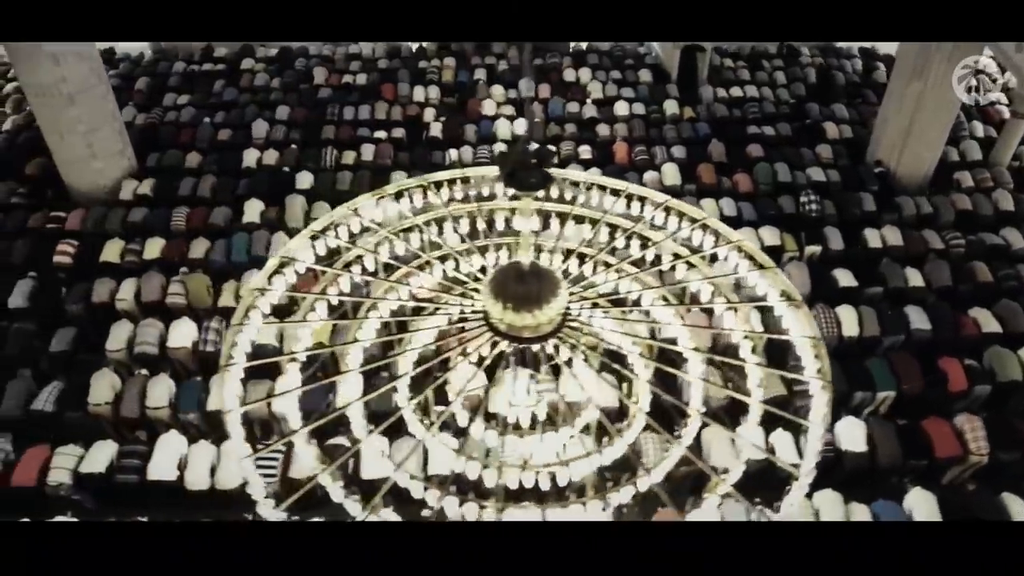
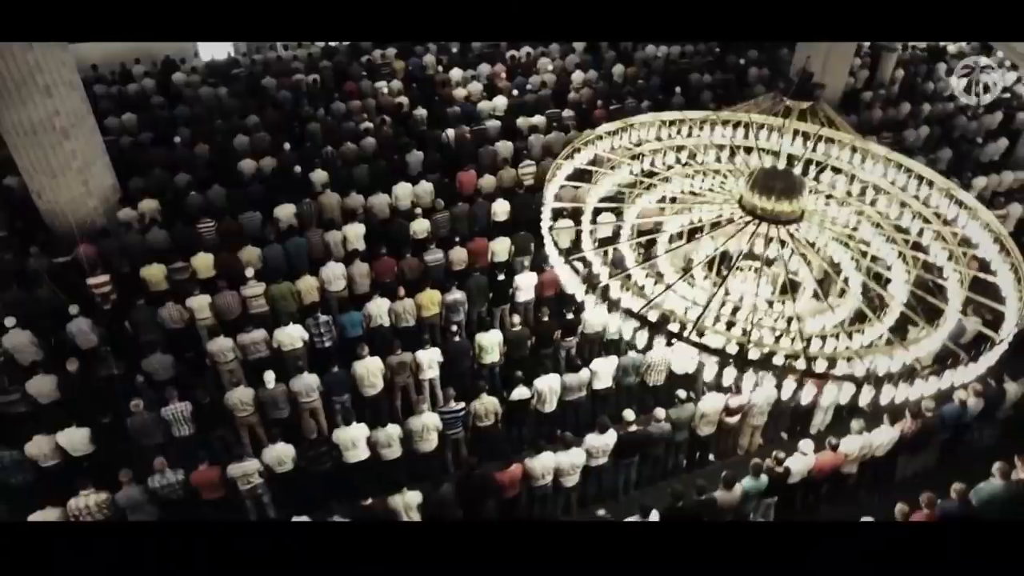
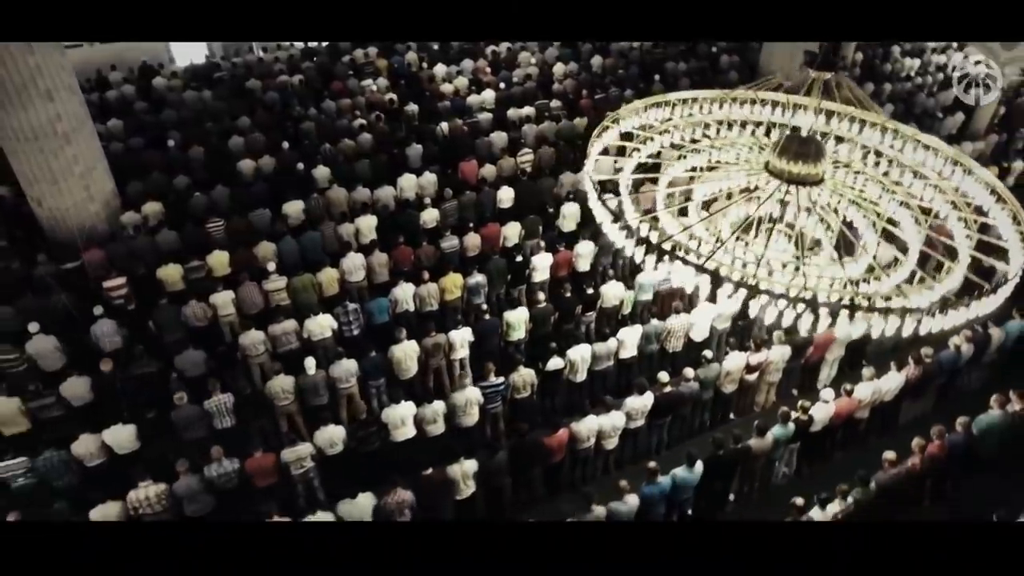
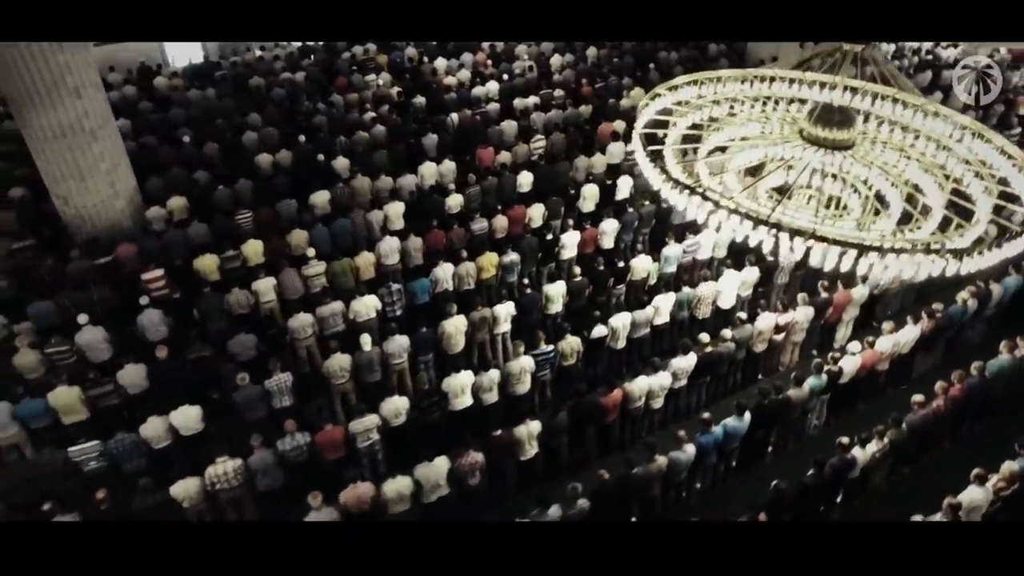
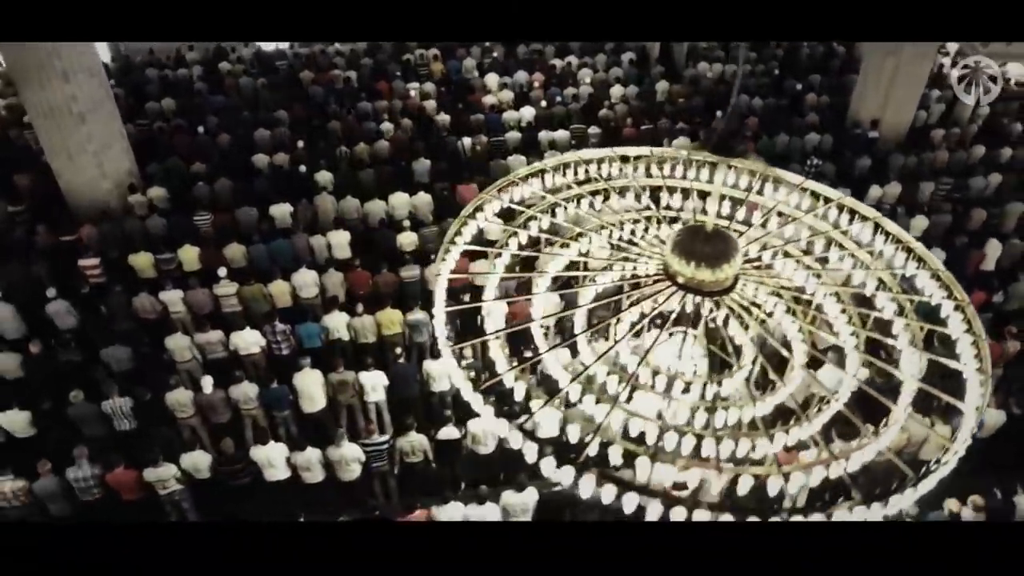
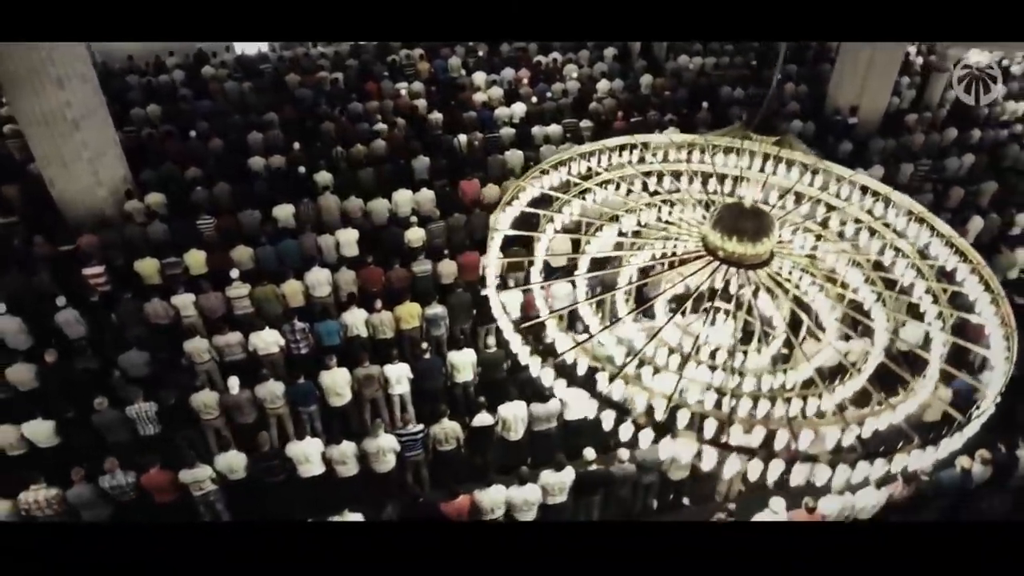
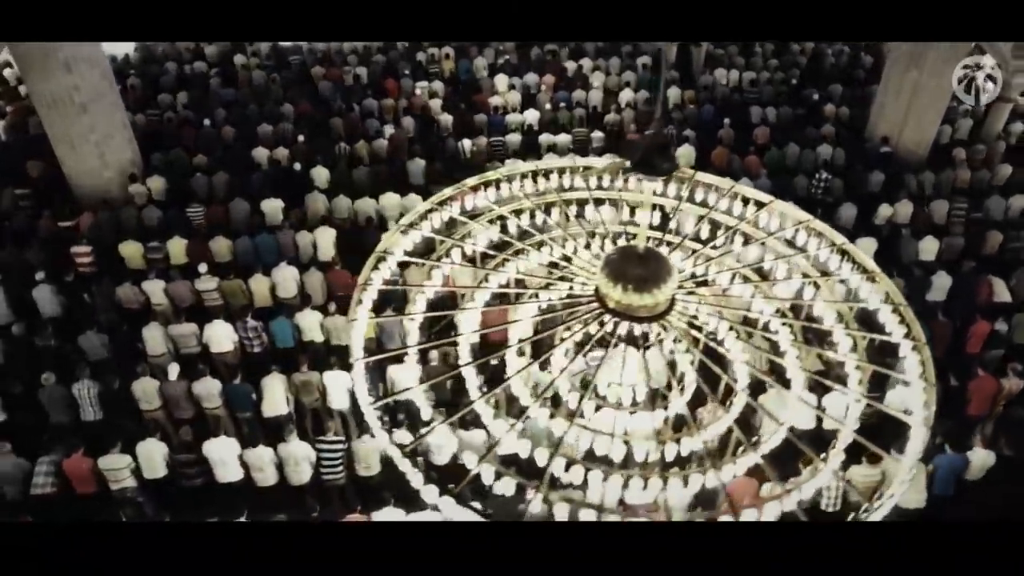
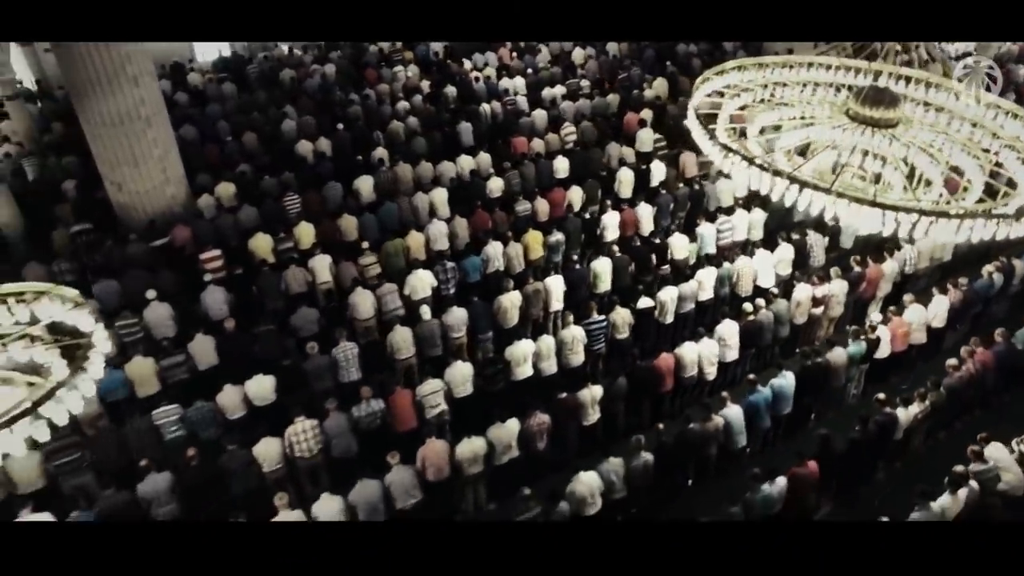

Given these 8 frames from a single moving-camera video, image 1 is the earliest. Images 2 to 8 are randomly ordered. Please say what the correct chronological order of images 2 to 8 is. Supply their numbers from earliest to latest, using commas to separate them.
7, 5, 6, 2, 3, 4, 8
